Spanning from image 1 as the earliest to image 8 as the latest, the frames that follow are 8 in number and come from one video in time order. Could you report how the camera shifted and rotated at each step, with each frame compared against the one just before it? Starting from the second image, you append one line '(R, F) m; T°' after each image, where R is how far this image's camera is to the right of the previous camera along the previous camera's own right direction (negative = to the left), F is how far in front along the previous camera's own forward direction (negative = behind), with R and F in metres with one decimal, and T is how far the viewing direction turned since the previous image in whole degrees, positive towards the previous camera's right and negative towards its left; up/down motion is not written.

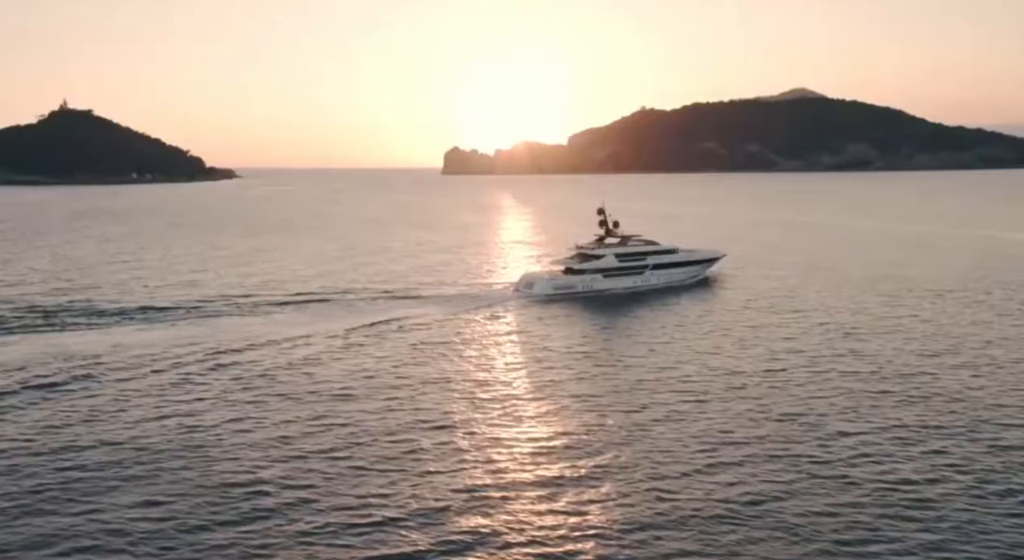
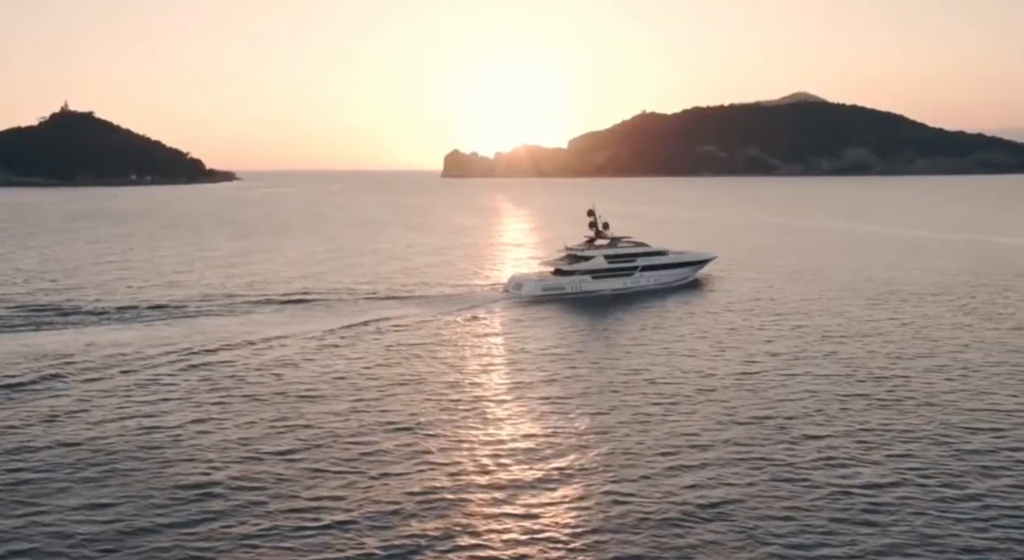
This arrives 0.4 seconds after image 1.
(+0.8, +0.1) m; 0°
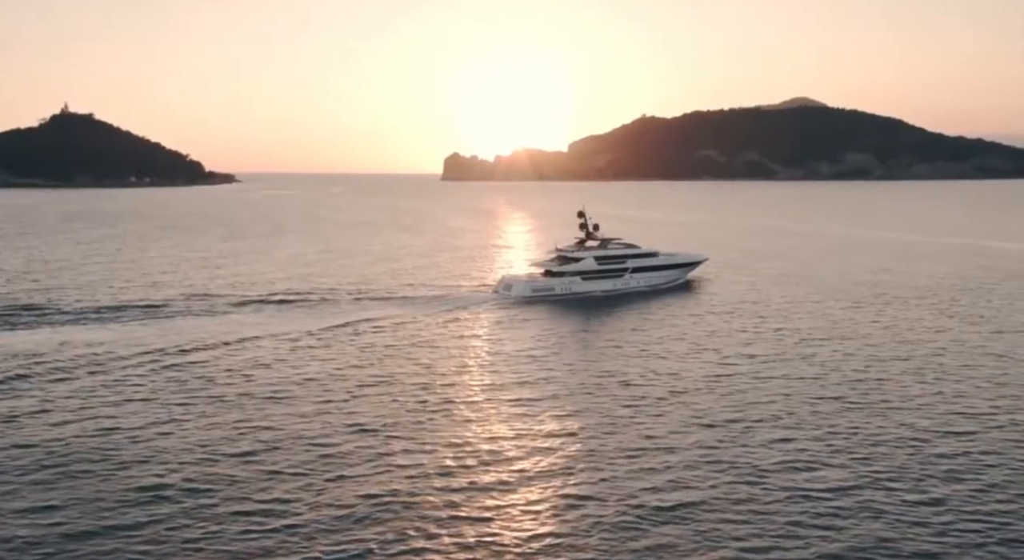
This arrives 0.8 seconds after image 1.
(+0.8, +0.2) m; 0°
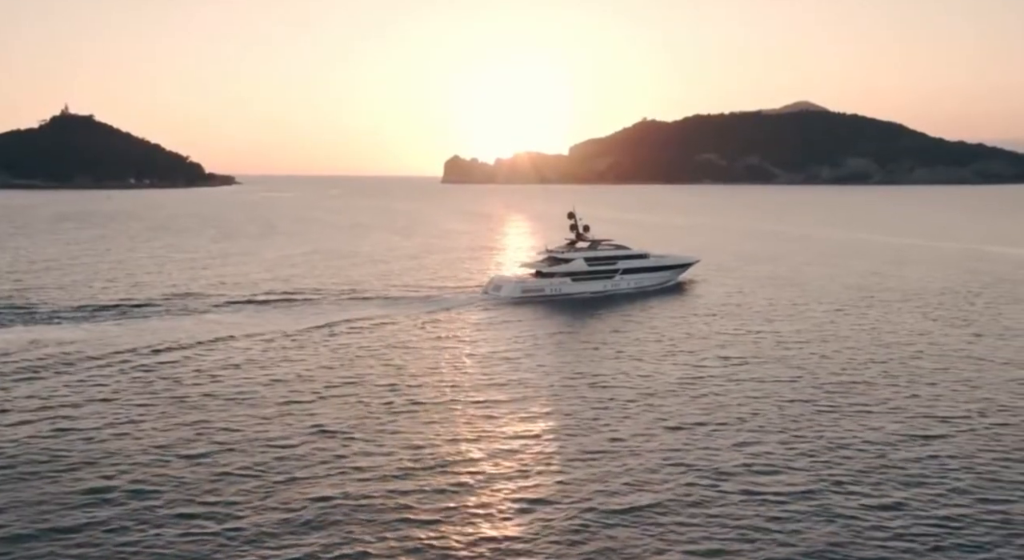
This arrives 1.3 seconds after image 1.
(+1.0, +0.2) m; 0°
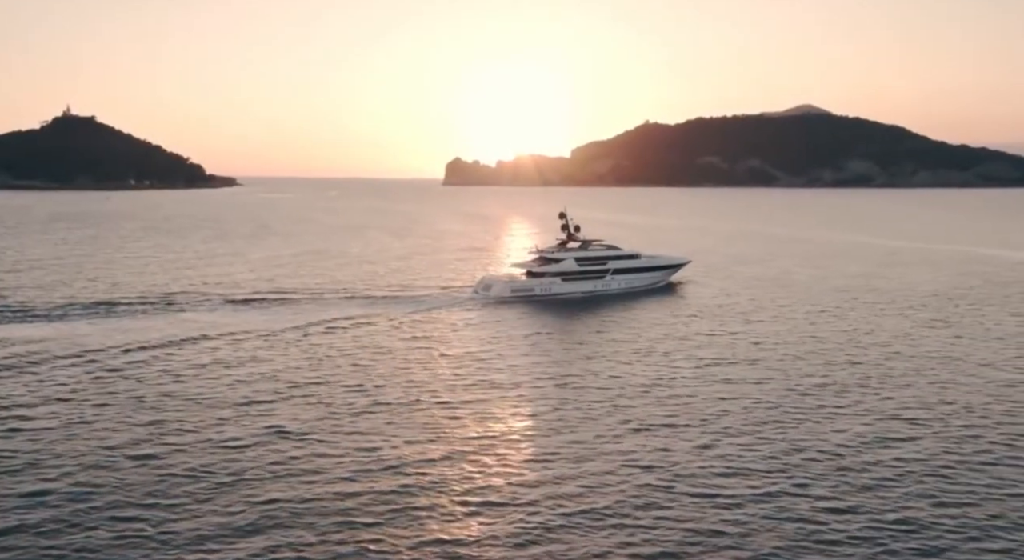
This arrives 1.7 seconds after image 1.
(+1.0, +0.3) m; 0°
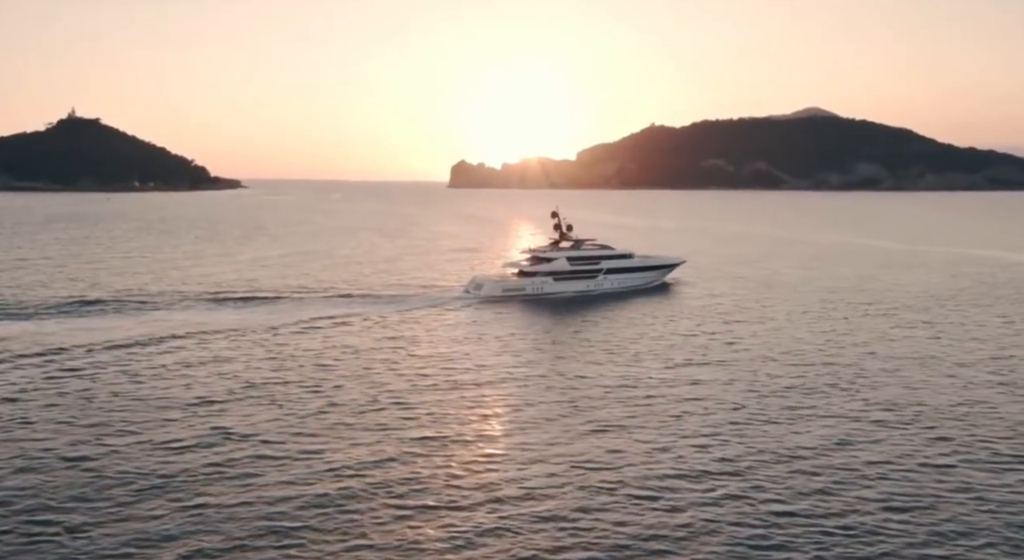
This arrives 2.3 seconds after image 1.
(+1.3, +0.5) m; 0°
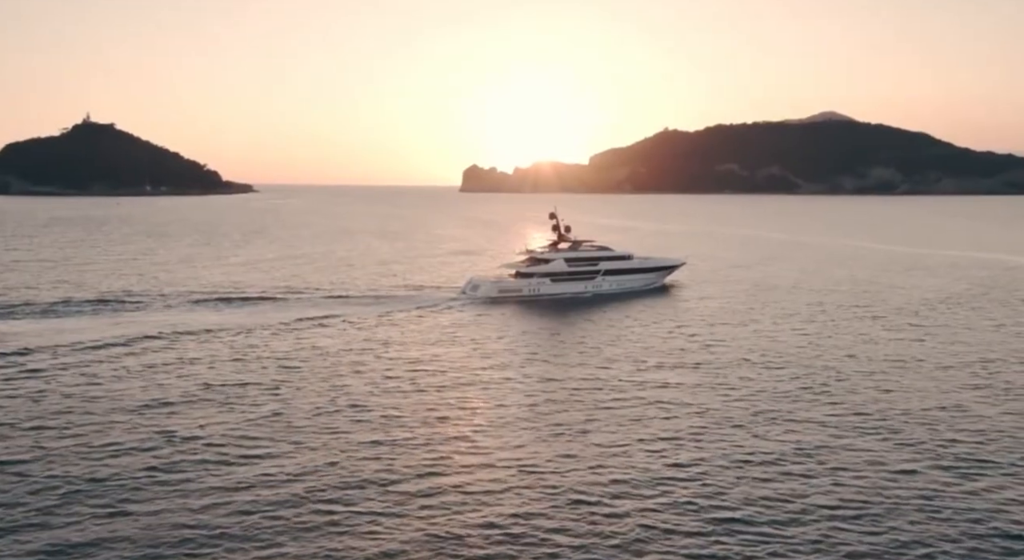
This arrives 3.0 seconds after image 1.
(+1.3, +0.6) m; 0°
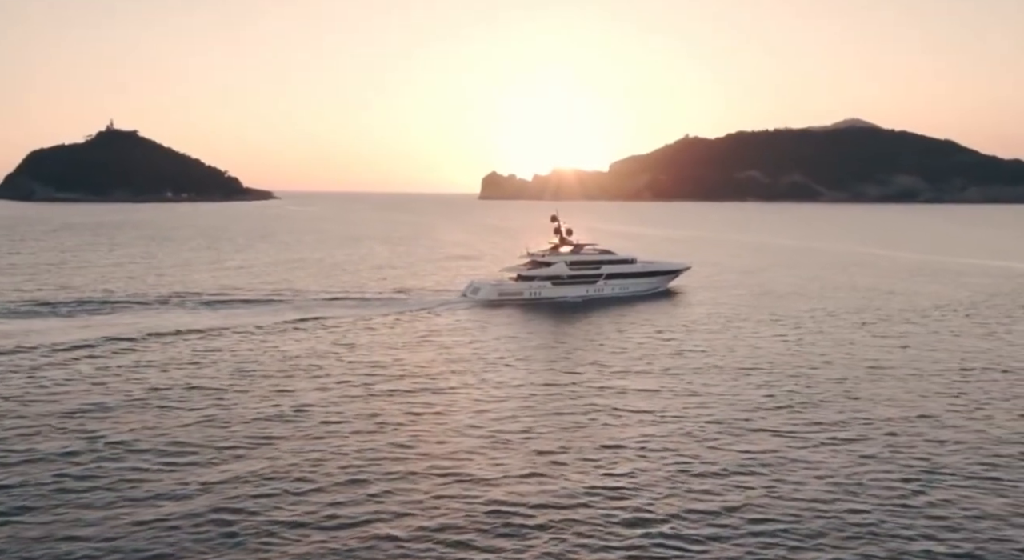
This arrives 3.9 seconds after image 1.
(+1.7, +0.9) m; -1°
